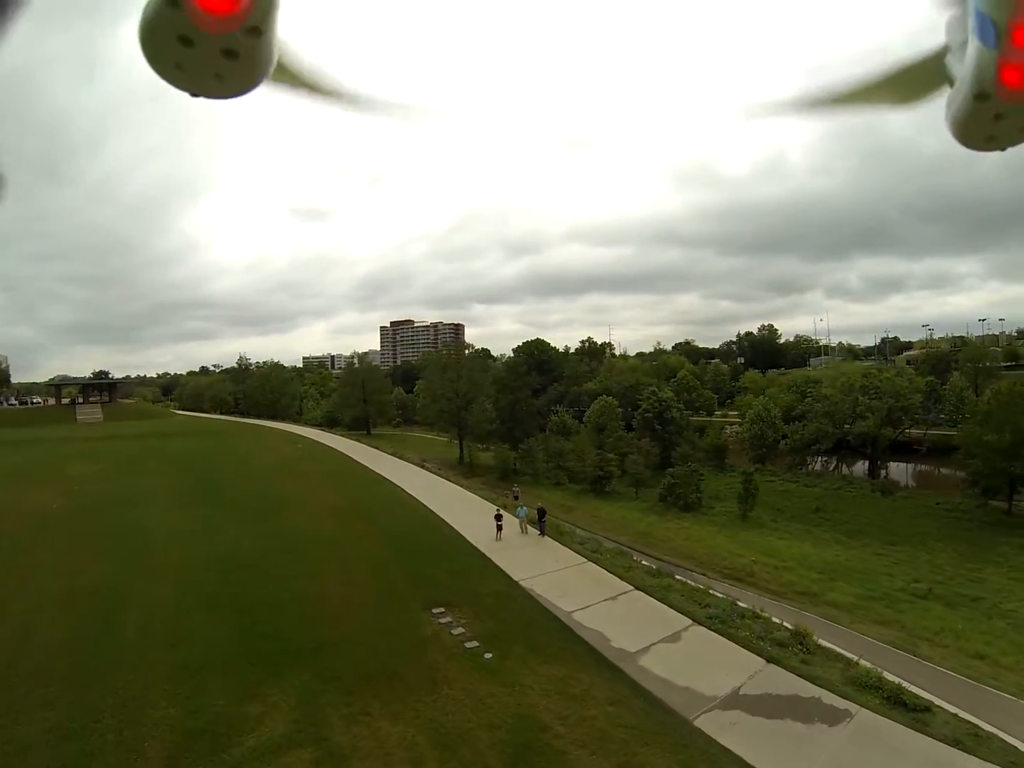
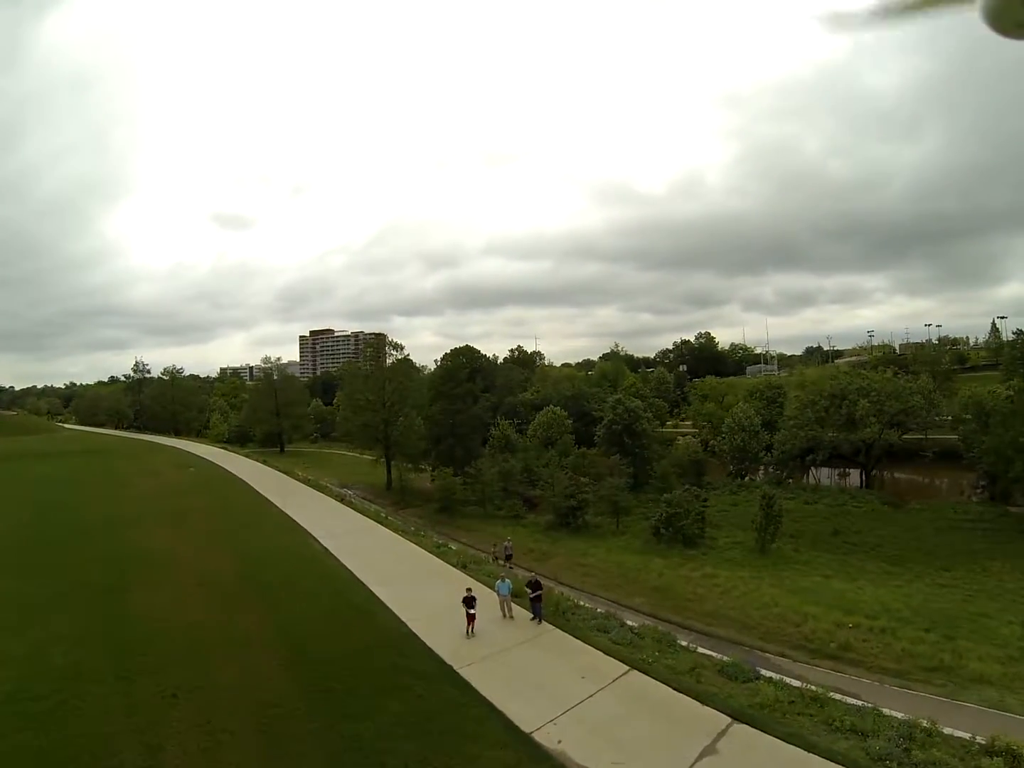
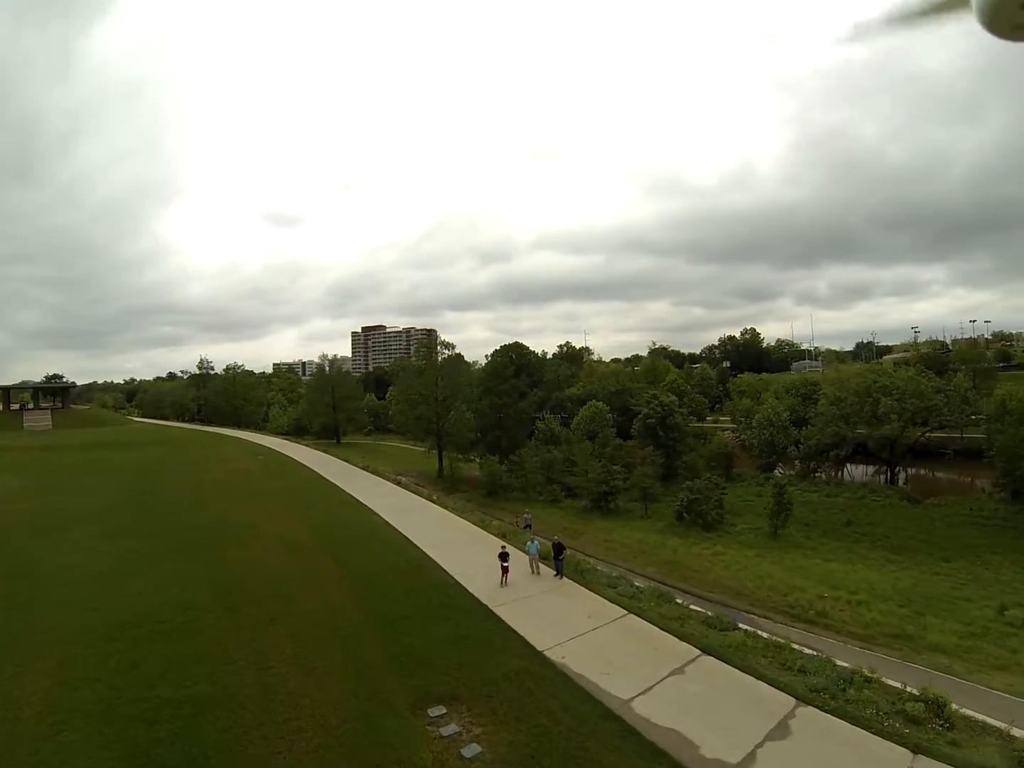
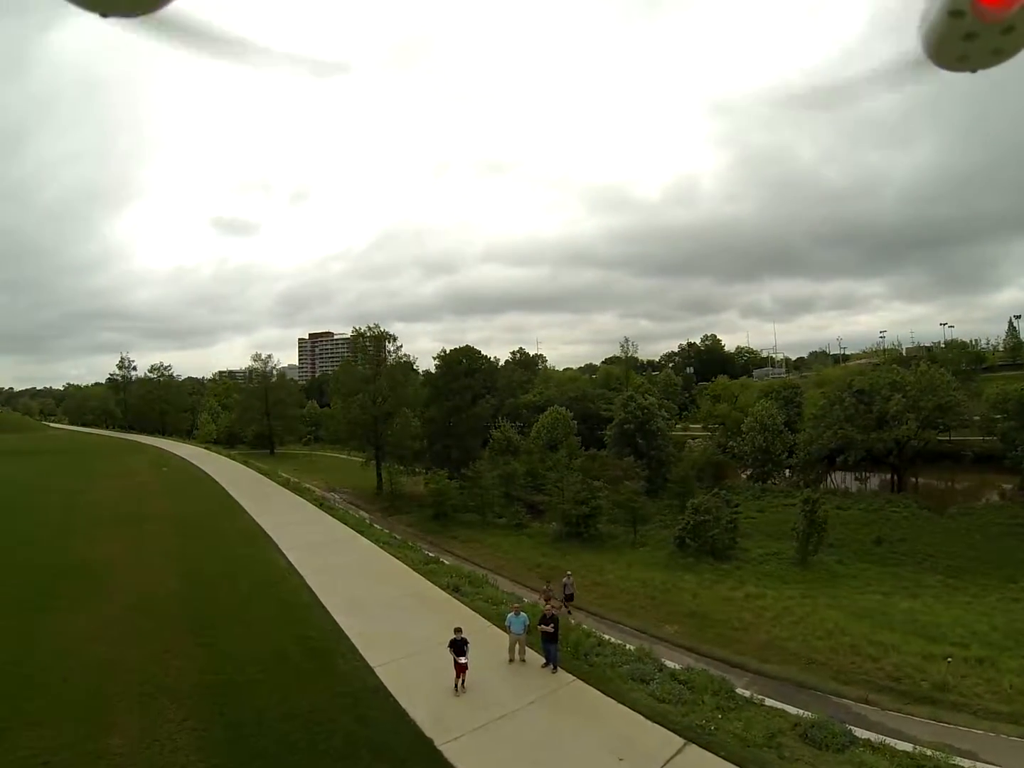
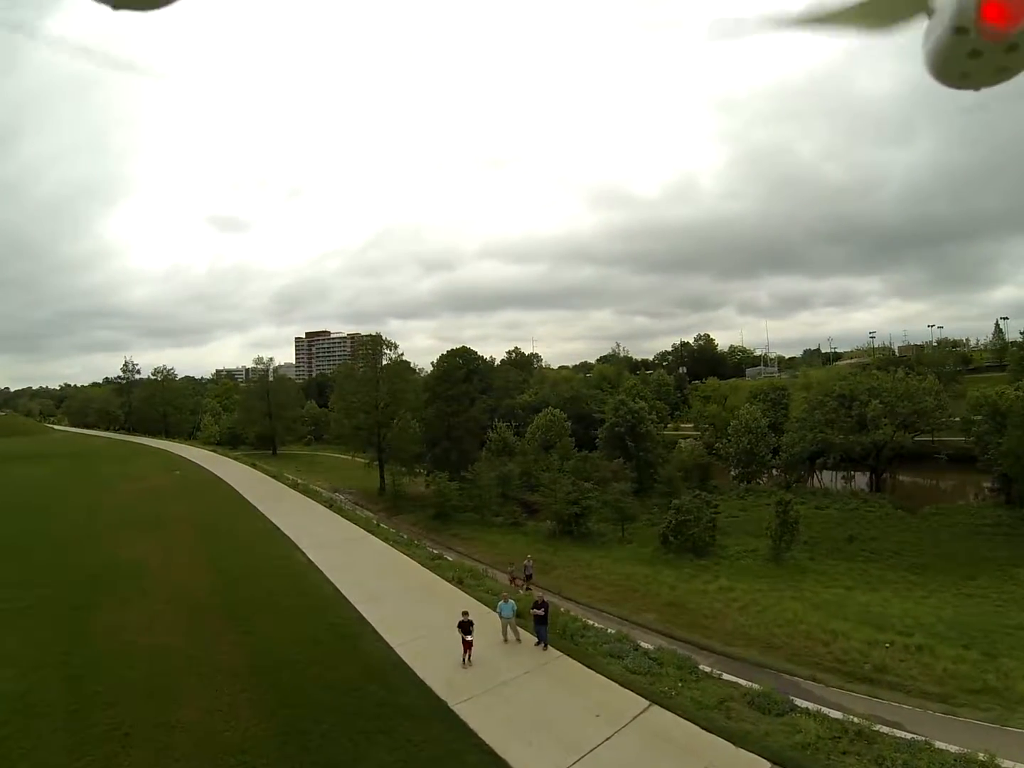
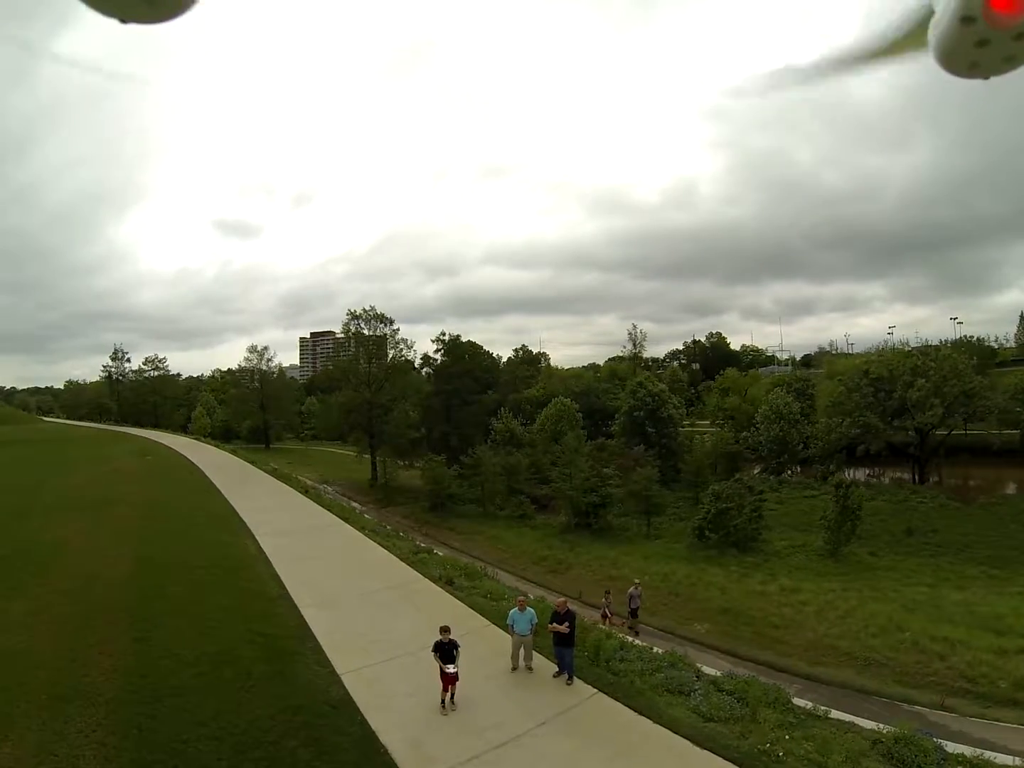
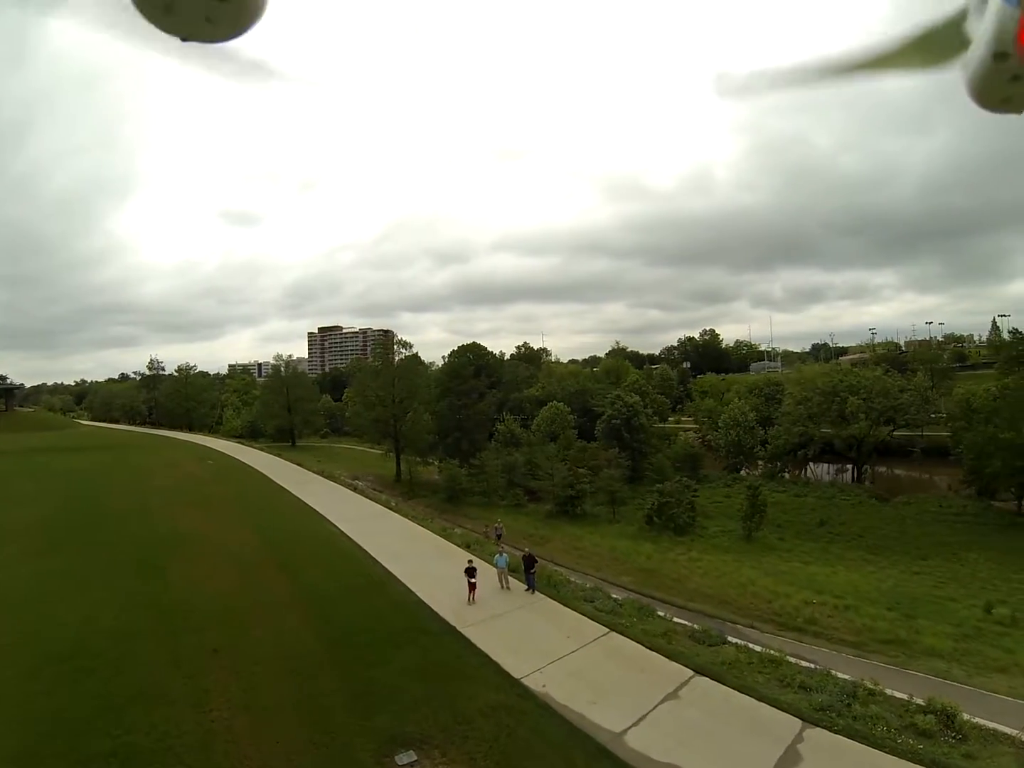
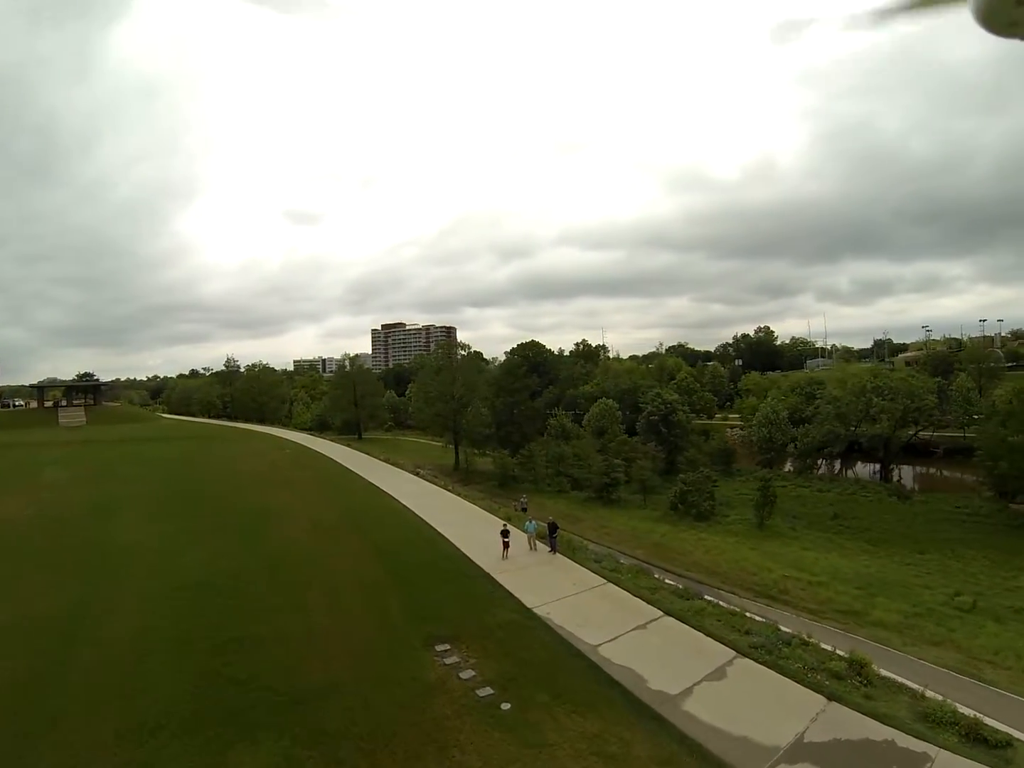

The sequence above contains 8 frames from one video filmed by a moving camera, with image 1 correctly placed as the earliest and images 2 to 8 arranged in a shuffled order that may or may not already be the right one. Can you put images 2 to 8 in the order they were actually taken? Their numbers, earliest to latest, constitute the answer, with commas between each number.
8, 3, 7, 2, 5, 4, 6
